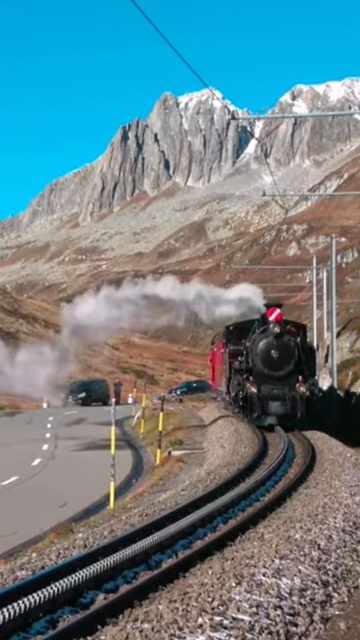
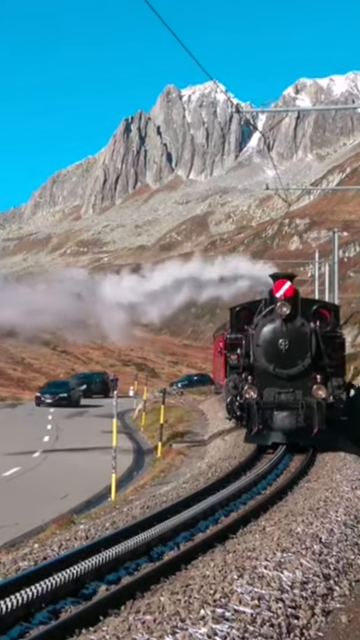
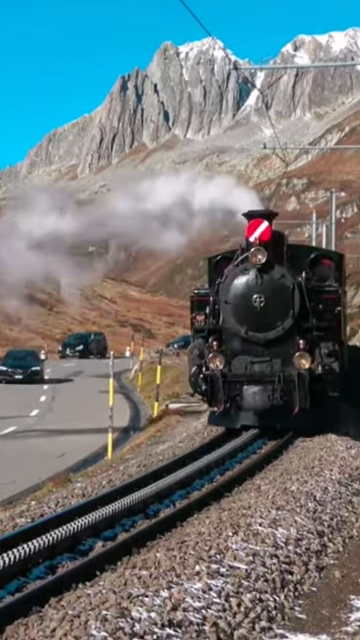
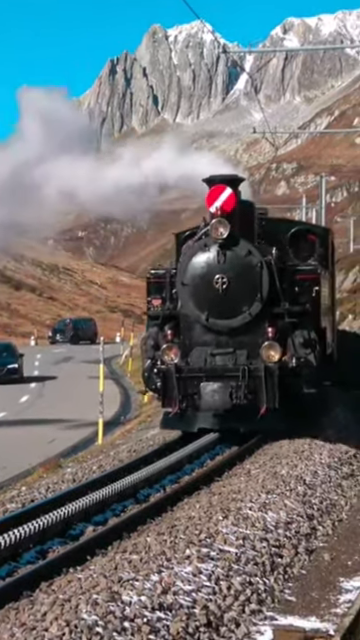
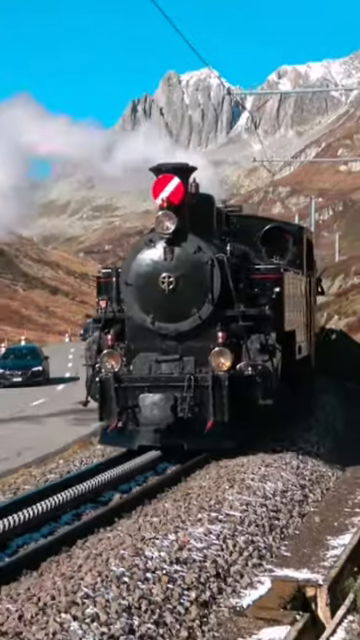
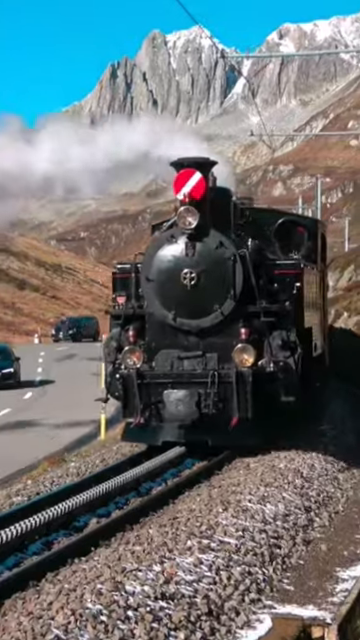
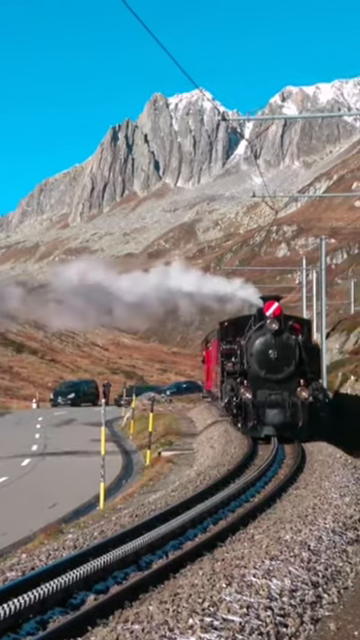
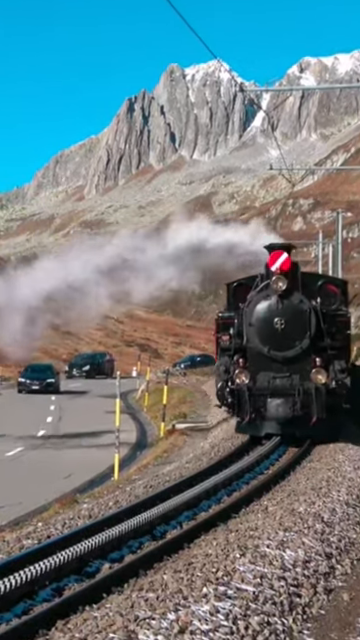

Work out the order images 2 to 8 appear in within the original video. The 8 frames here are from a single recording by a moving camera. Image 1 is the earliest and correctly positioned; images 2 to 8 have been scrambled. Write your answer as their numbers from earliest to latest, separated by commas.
7, 2, 8, 3, 4, 6, 5
